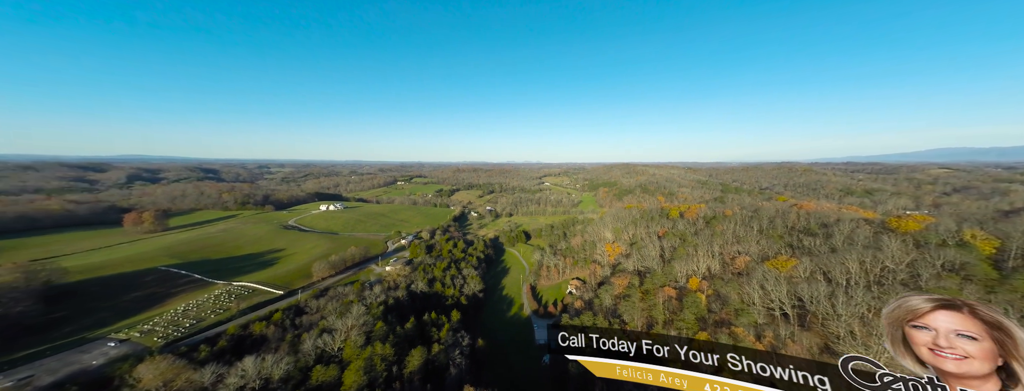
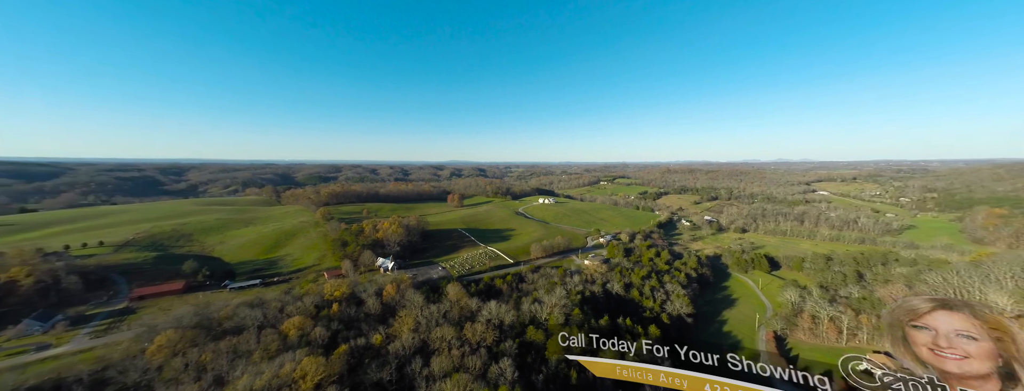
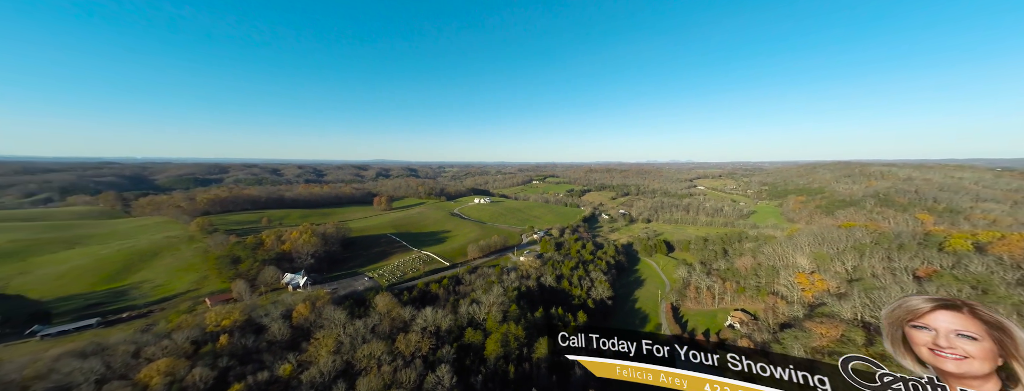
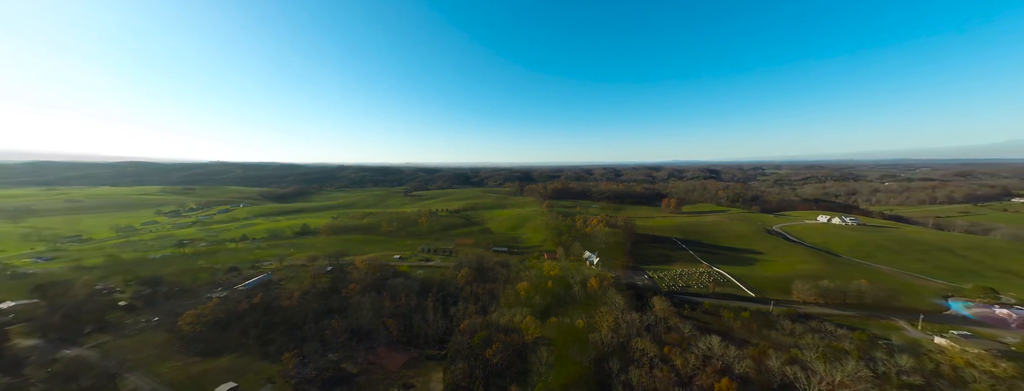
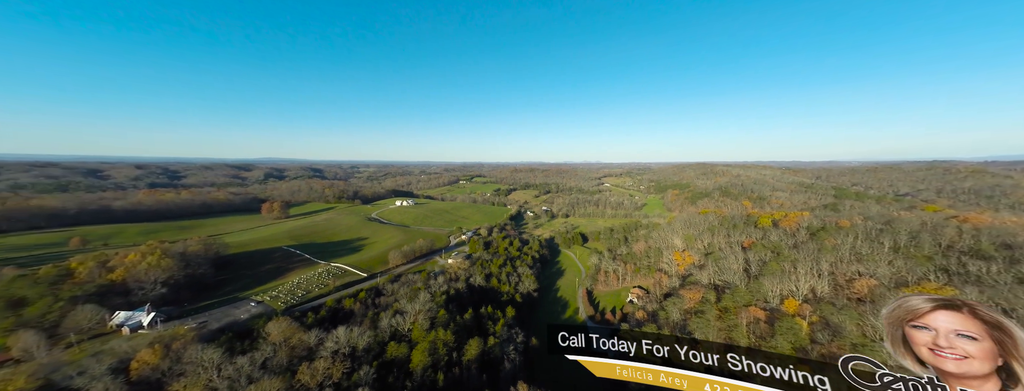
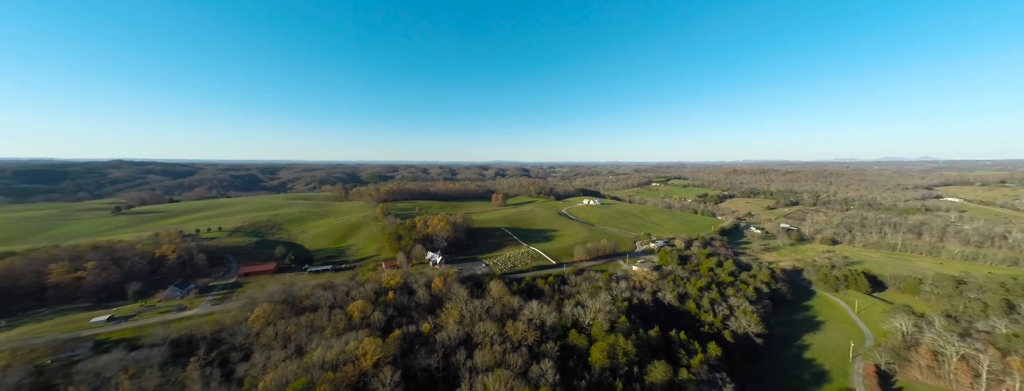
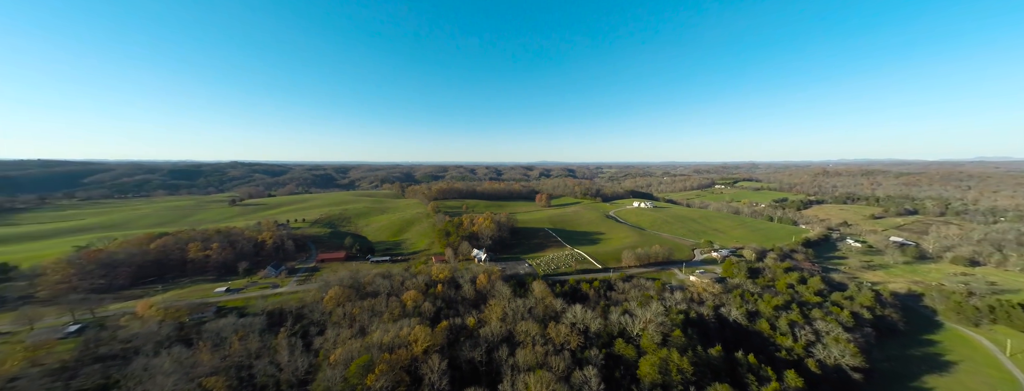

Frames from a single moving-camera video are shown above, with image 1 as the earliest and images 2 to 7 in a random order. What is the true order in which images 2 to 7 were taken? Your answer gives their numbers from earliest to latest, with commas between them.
5, 3, 2, 6, 7, 4
